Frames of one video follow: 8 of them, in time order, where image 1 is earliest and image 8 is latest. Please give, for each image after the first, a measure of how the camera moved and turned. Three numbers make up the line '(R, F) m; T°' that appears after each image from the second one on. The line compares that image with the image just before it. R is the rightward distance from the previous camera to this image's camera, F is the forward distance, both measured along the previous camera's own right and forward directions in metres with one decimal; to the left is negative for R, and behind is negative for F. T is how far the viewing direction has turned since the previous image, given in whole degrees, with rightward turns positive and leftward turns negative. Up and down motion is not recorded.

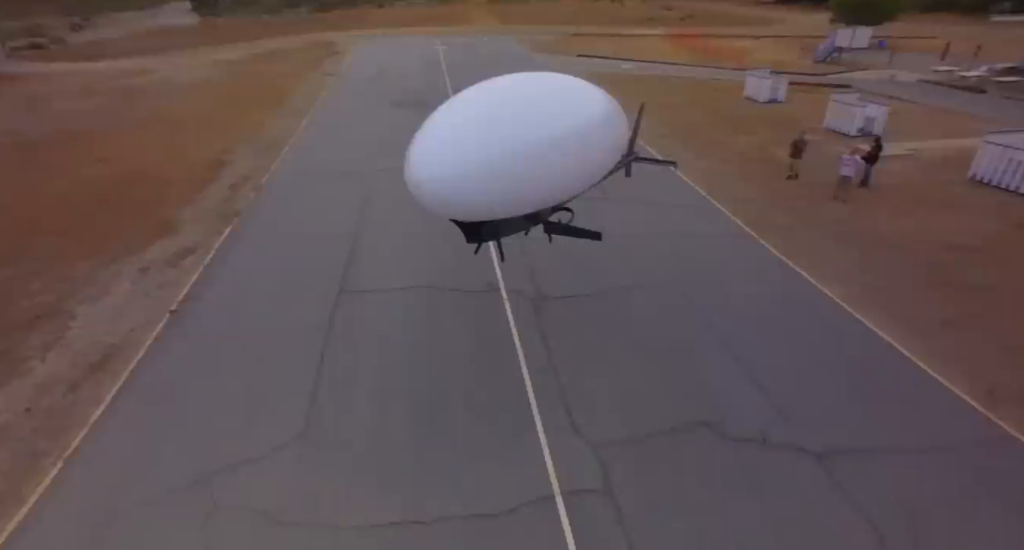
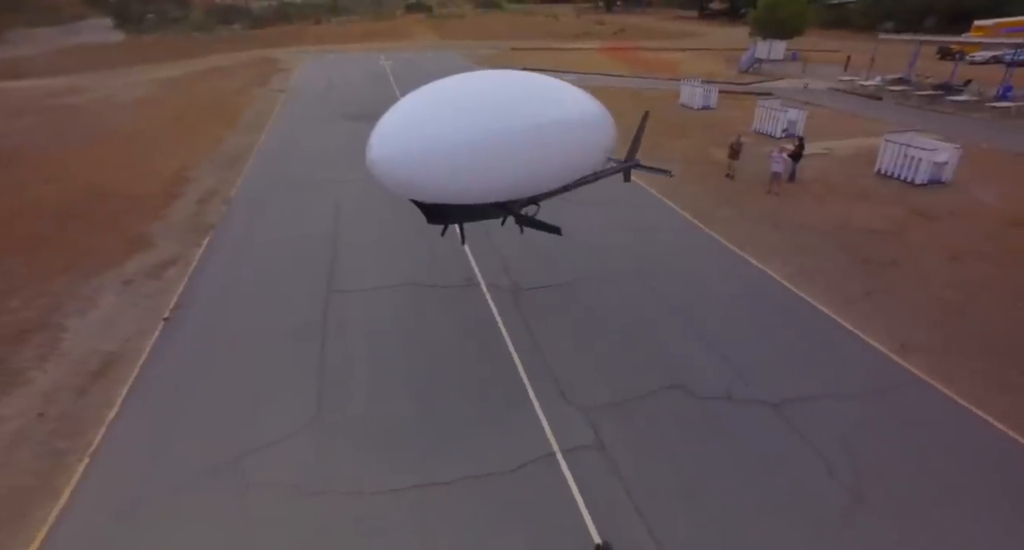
(-0.6, -0.8) m; +6°
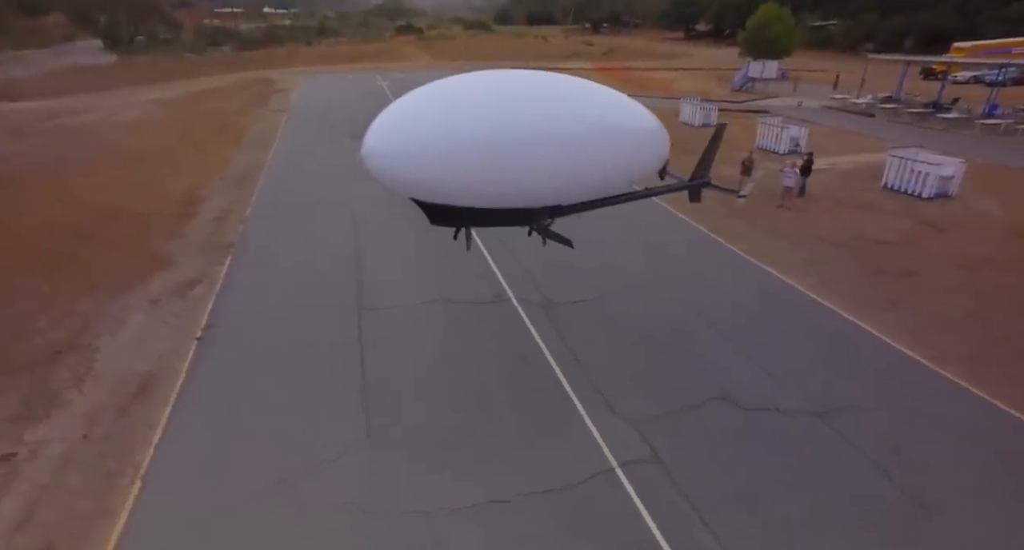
(-0.8, -0.1) m; +1°
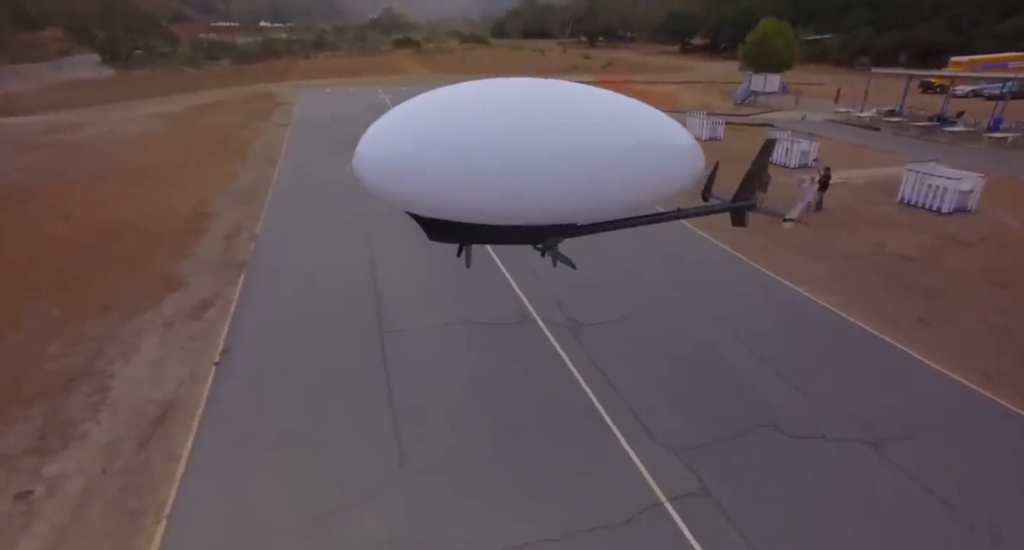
(-0.6, +0.2) m; +1°
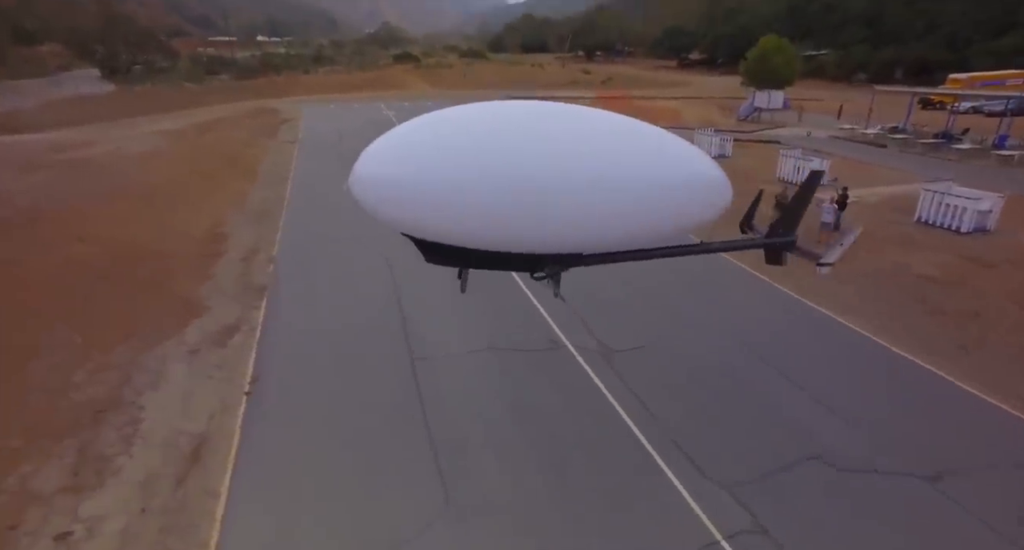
(-0.6, +0.1) m; 0°
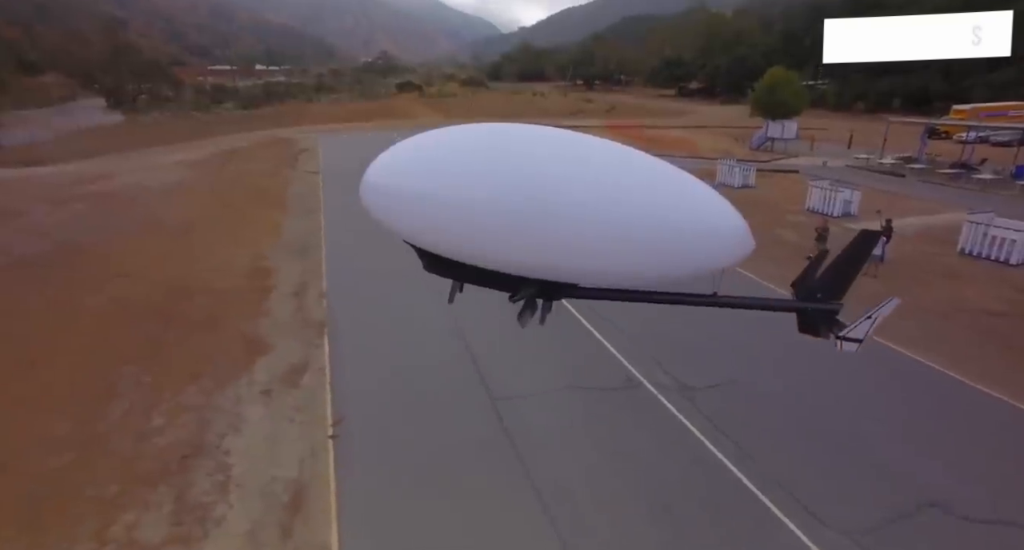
(-1.5, 0.0) m; +1°
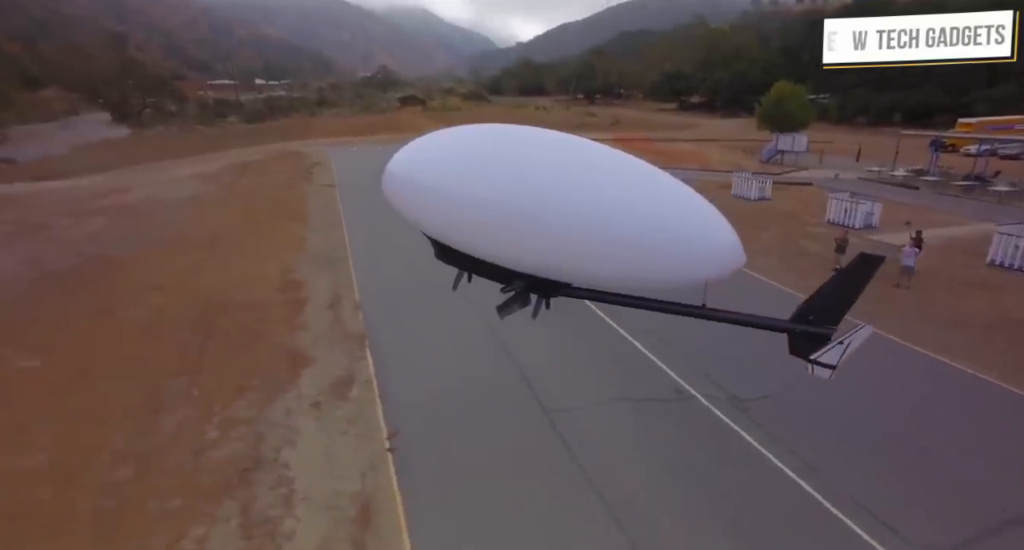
(-1.0, 0.0) m; 0°
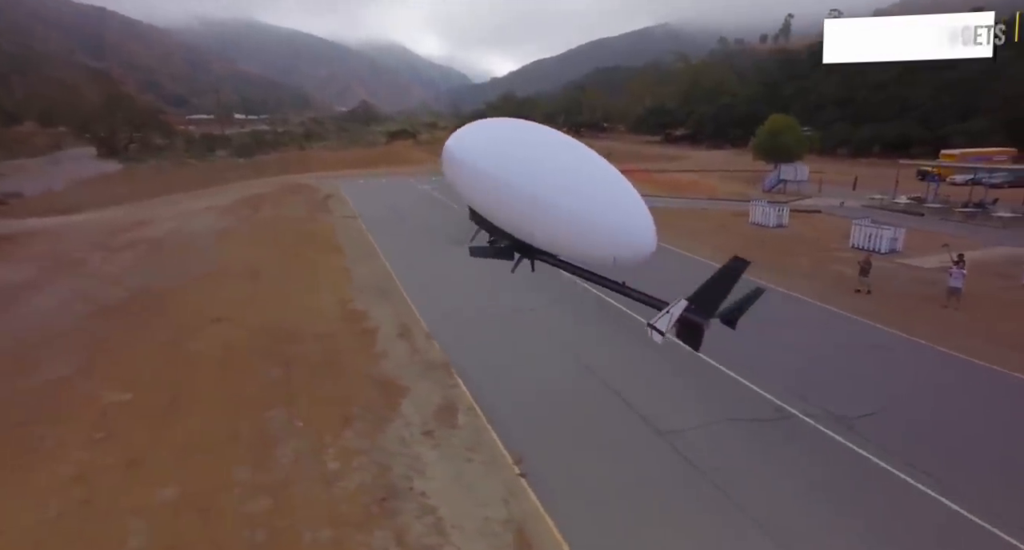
(-2.4, -0.2) m; +2°
